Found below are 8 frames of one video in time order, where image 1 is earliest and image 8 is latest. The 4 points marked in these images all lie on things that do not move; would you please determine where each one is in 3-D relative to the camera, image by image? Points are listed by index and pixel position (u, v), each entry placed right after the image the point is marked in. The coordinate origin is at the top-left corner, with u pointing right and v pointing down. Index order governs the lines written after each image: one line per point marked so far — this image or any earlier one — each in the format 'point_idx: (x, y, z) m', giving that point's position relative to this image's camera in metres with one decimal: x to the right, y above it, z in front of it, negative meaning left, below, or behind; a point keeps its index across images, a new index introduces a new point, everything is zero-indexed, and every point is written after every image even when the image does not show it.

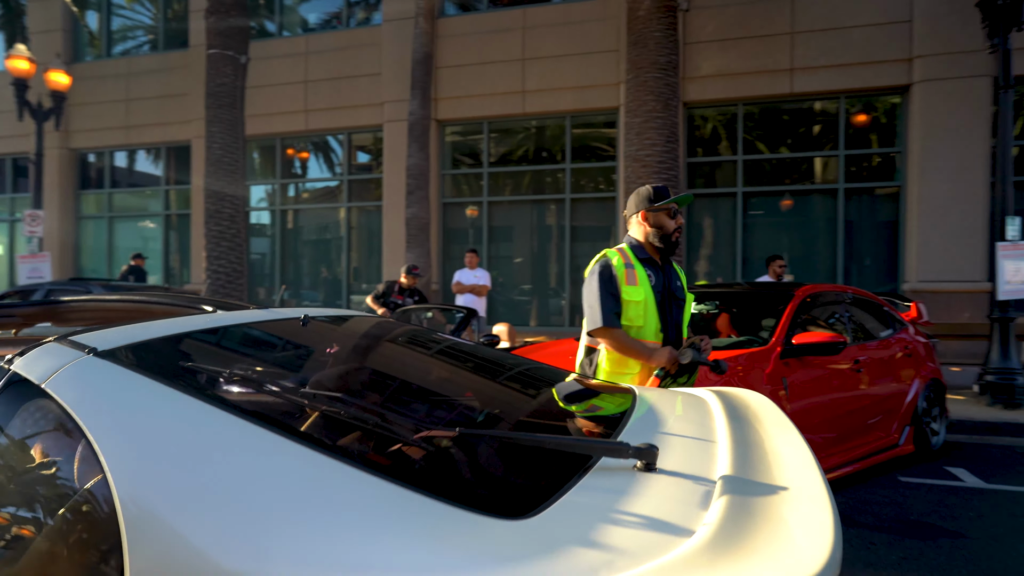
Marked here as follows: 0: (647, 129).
0: (+1.8, +2.2, +9.2) m
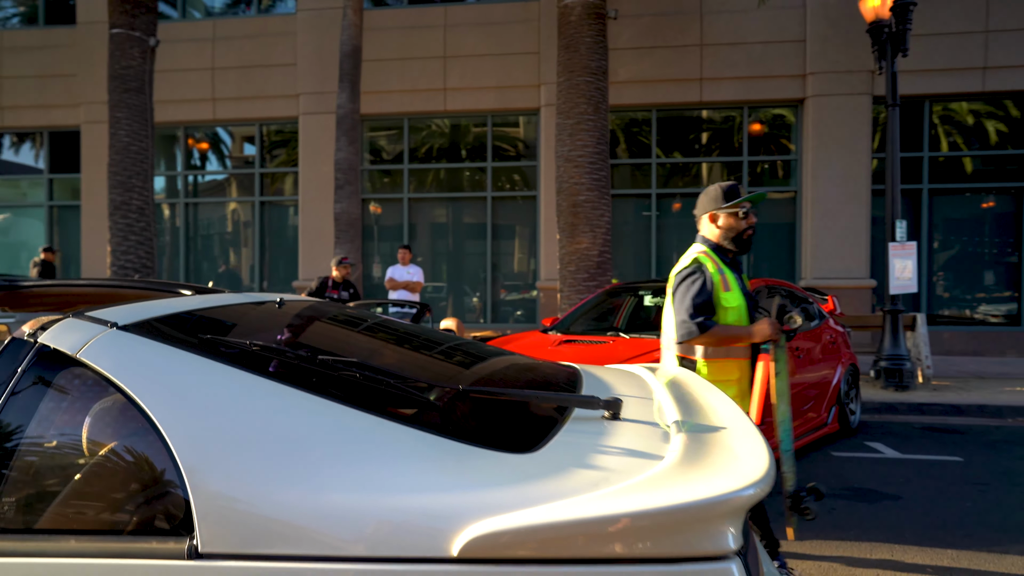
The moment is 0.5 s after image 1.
0: (+0.9, +2.2, +9.6) m
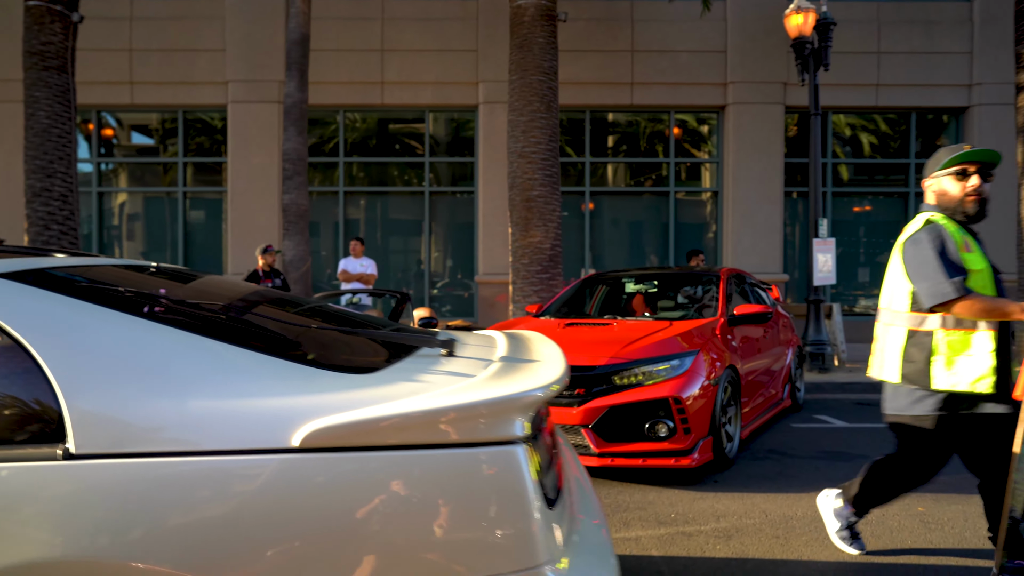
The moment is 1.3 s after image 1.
0: (+0.3, +2.3, +9.9) m
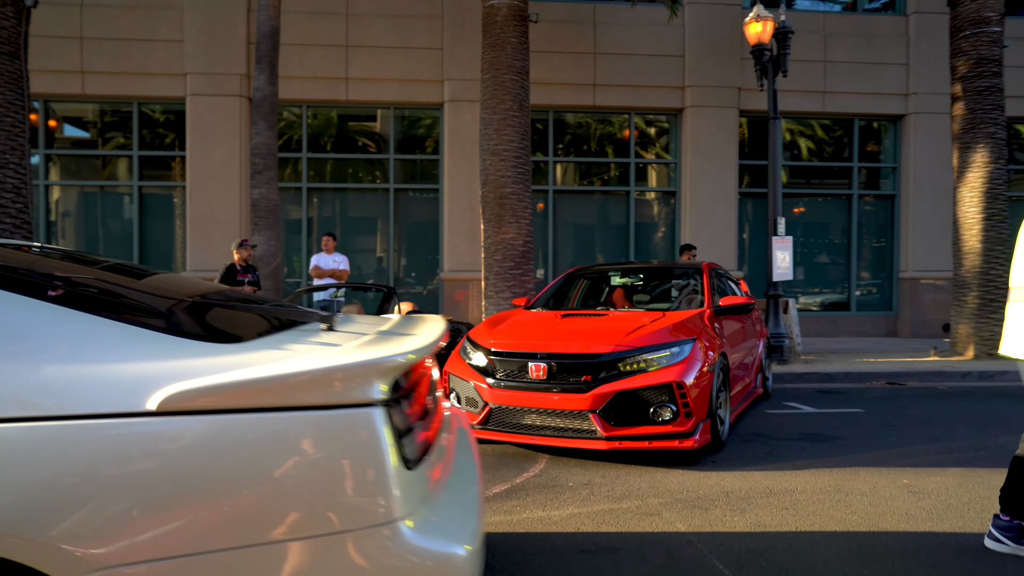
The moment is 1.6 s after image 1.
0: (-0.1, +2.4, +10.1) m
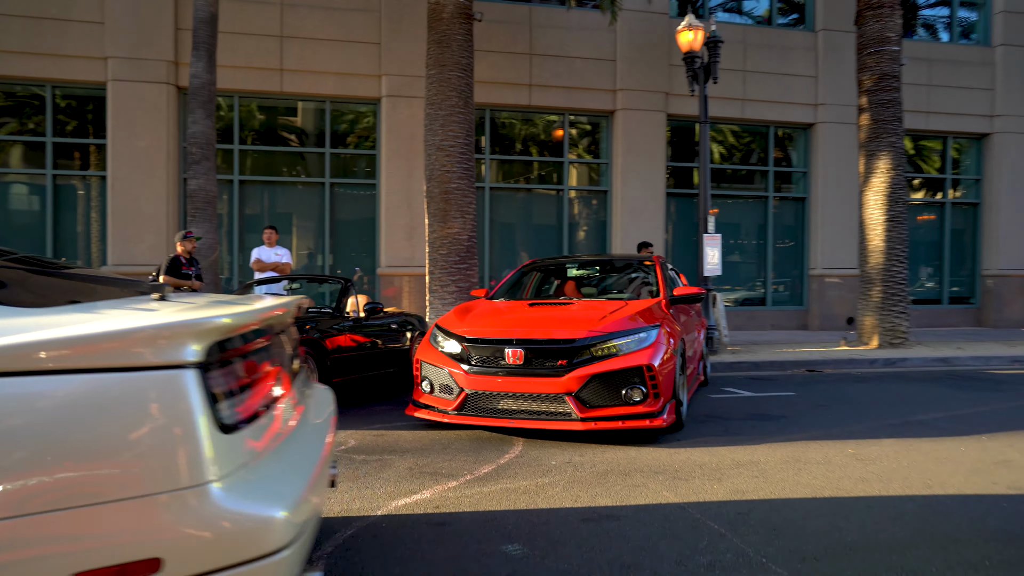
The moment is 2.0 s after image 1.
0: (-0.9, +2.5, +10.2) m
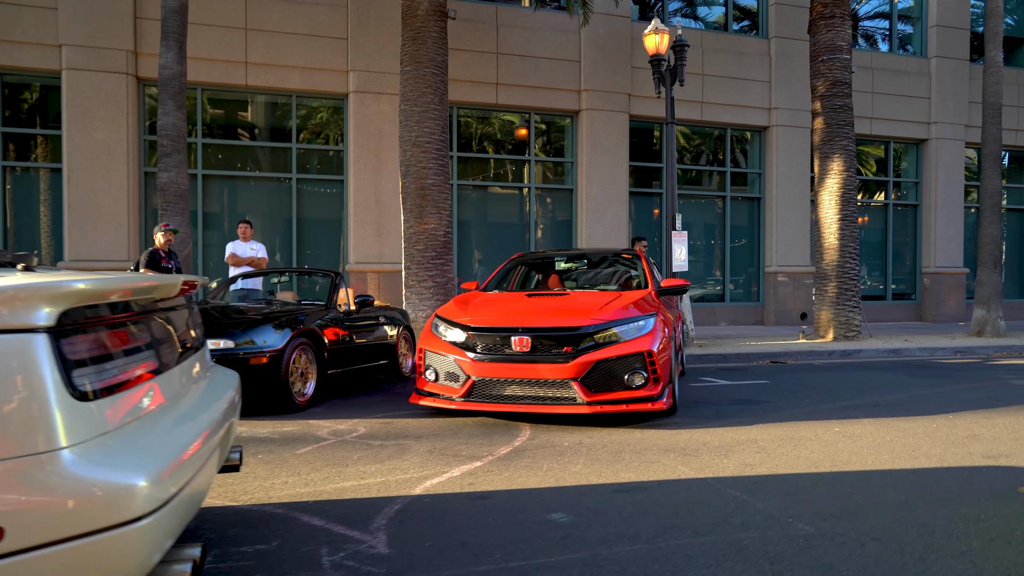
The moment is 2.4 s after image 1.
0: (-1.3, +2.5, +10.3) m
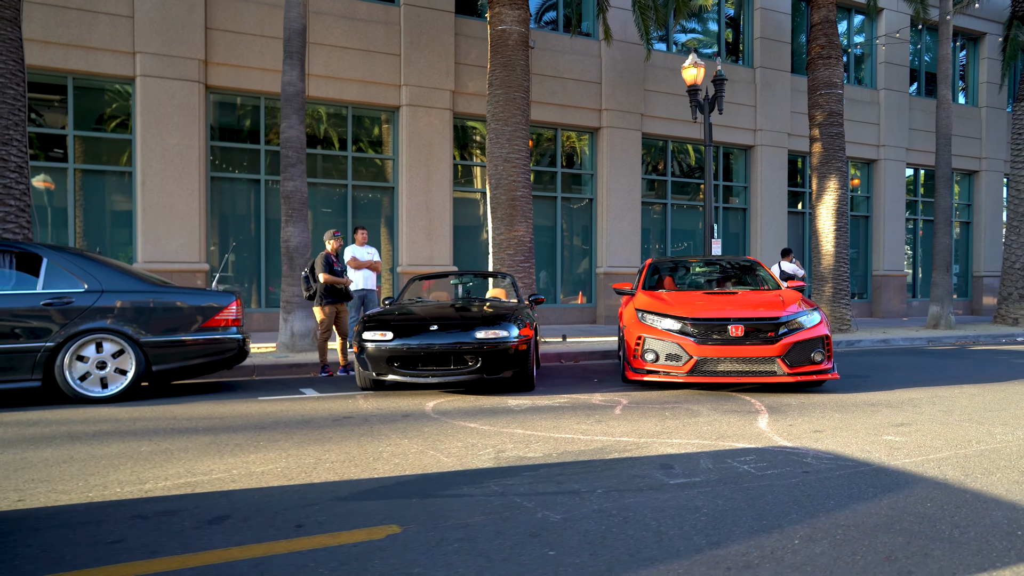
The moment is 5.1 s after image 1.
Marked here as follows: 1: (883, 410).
0: (0.0, +2.5, +11.5) m
1: (+3.0, -1.0, +5.6) m
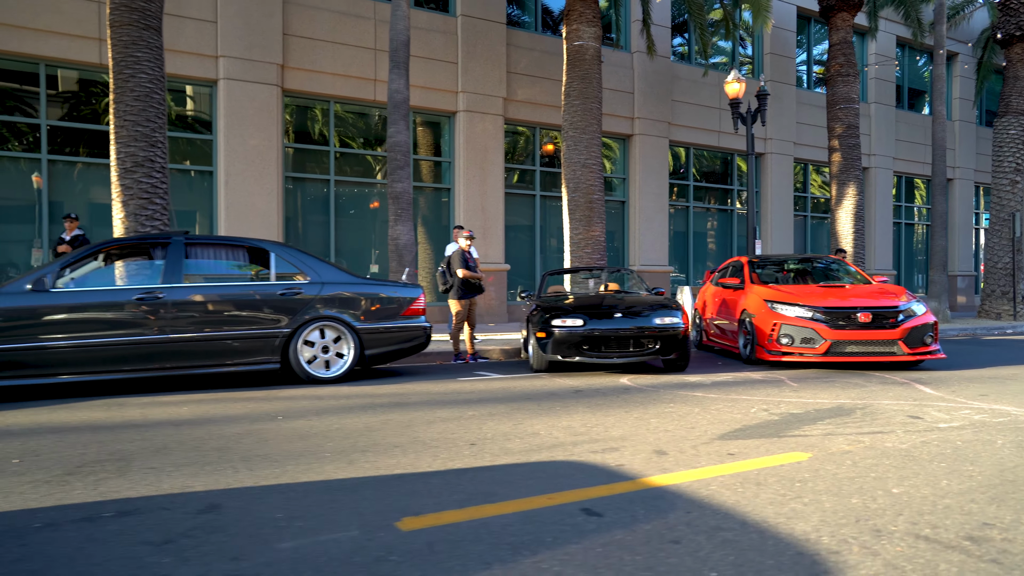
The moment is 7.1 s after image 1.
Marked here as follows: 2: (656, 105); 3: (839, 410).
0: (+1.4, +2.6, +12.4) m
1: (+4.8, -0.9, +6.7) m
2: (+3.8, +4.8, +18.0) m
3: (+2.4, -0.9, +5.1) m
